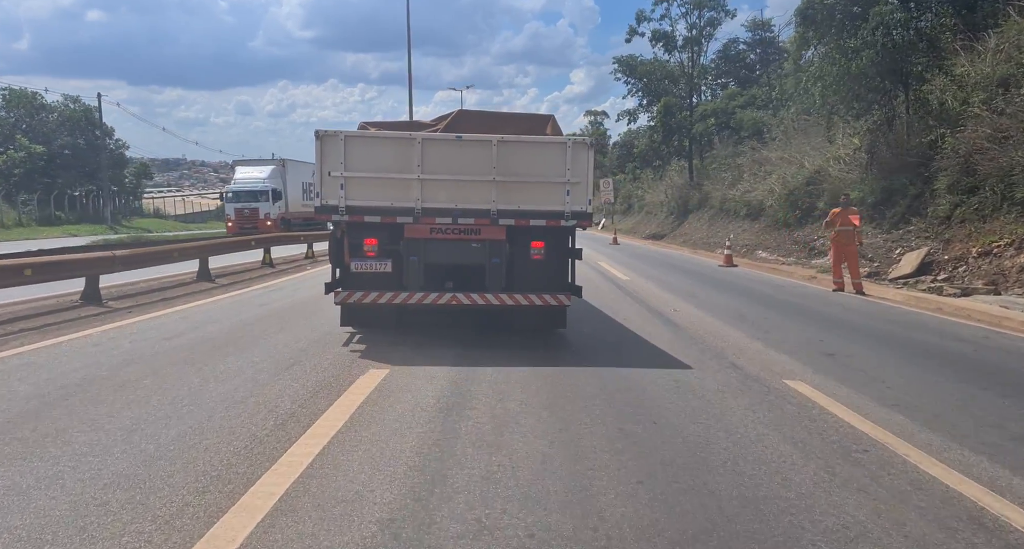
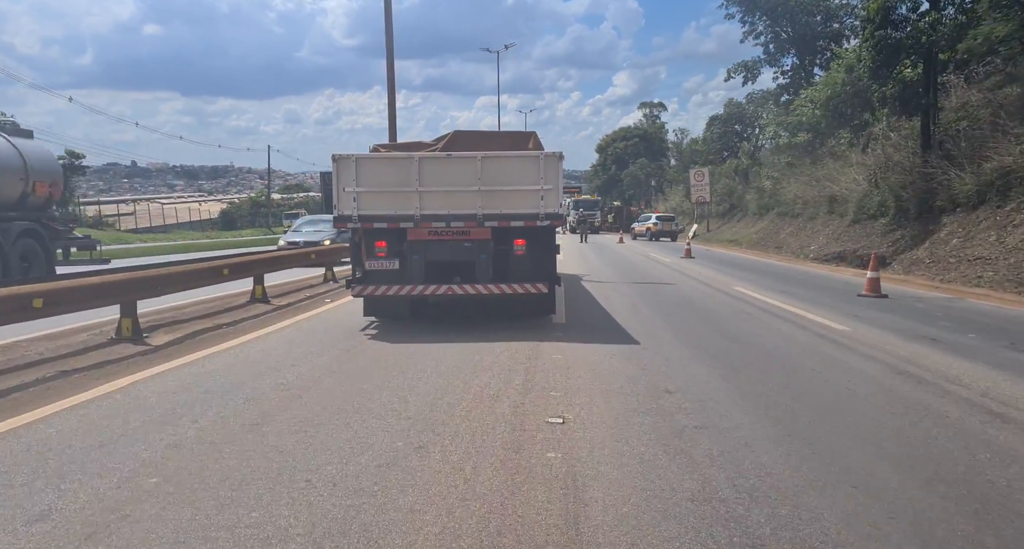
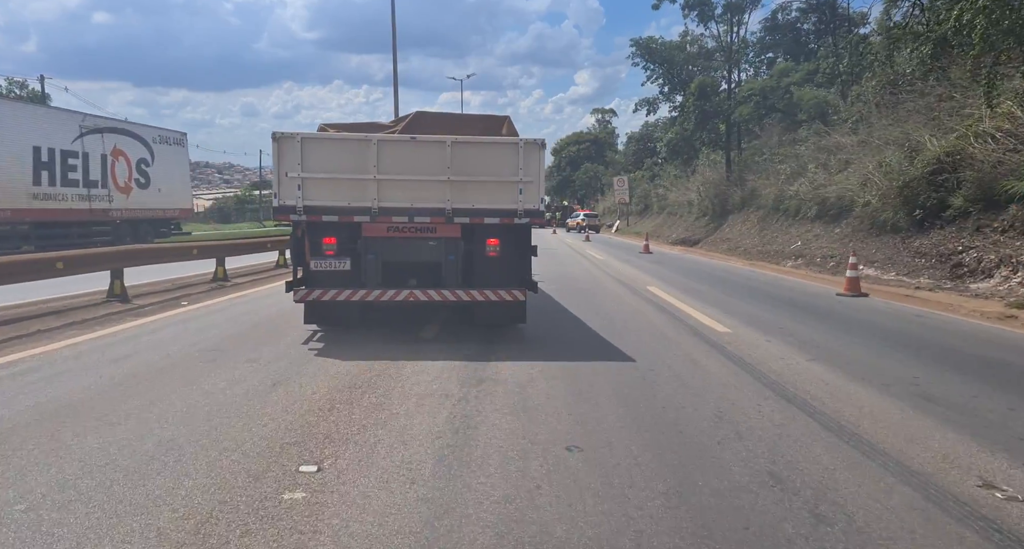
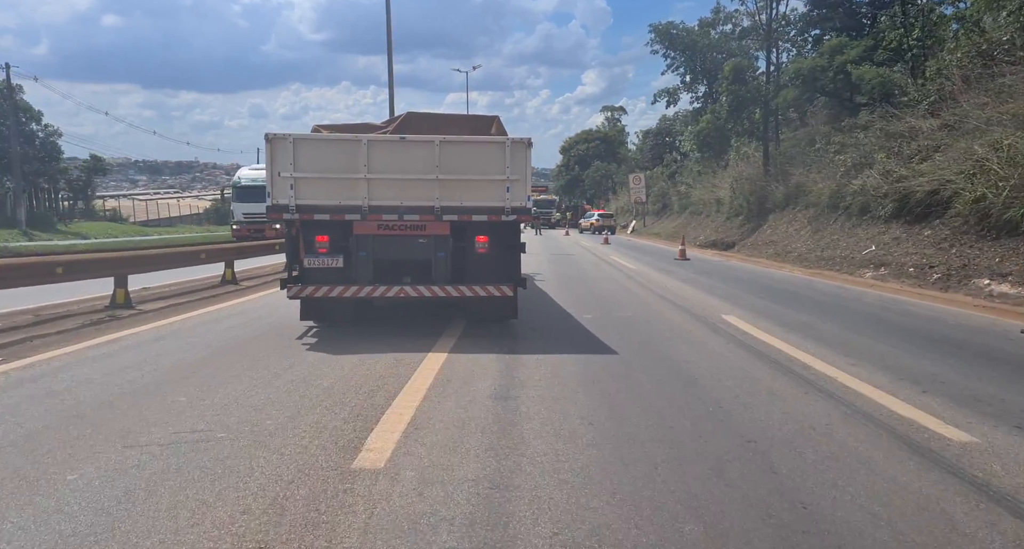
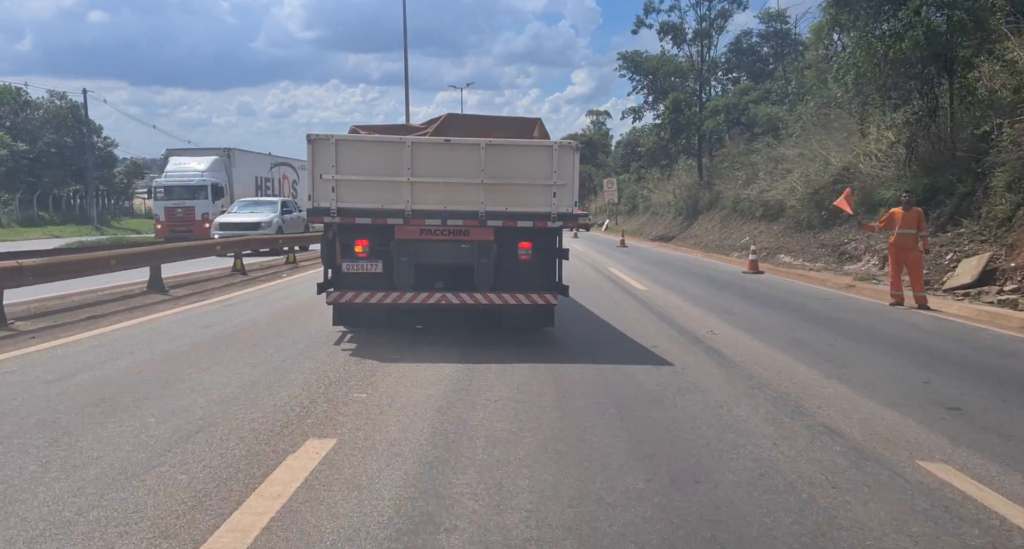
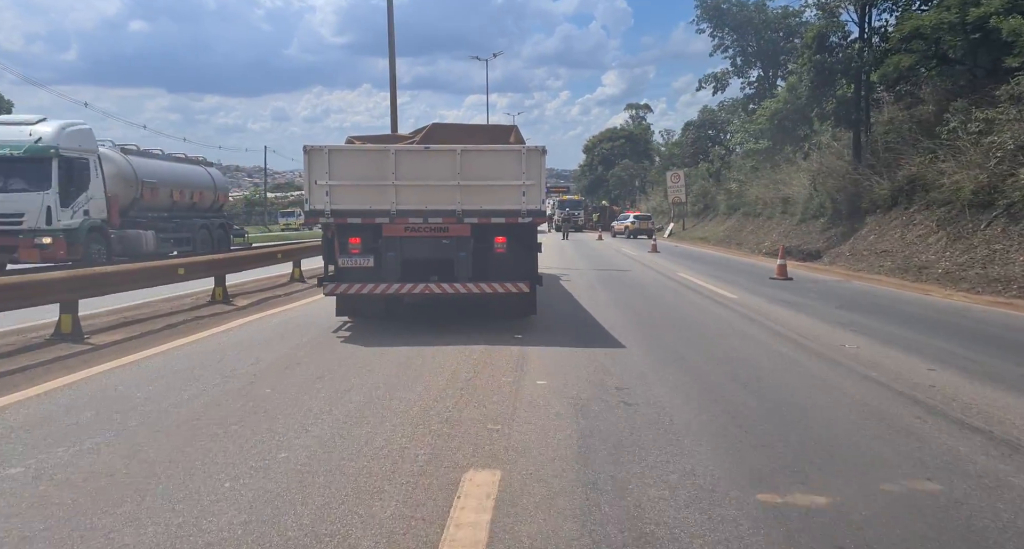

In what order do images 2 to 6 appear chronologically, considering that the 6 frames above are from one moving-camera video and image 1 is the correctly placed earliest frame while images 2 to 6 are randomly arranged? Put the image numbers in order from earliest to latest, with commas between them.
5, 3, 4, 6, 2
